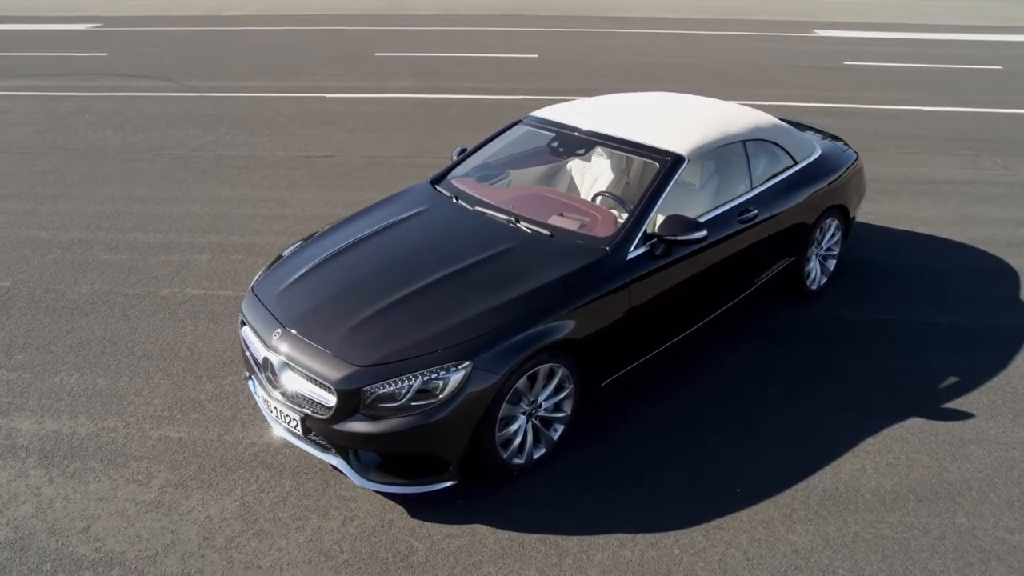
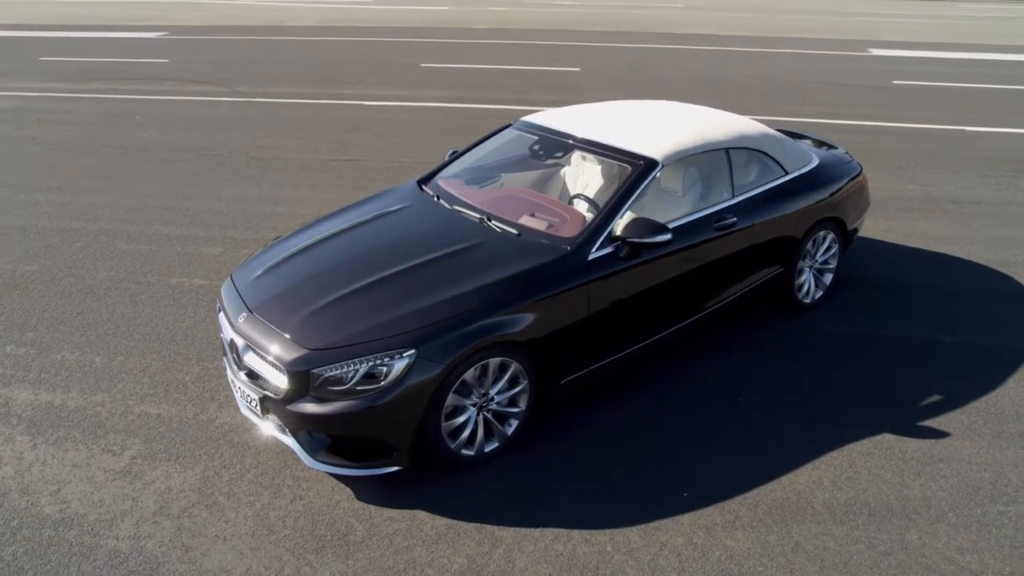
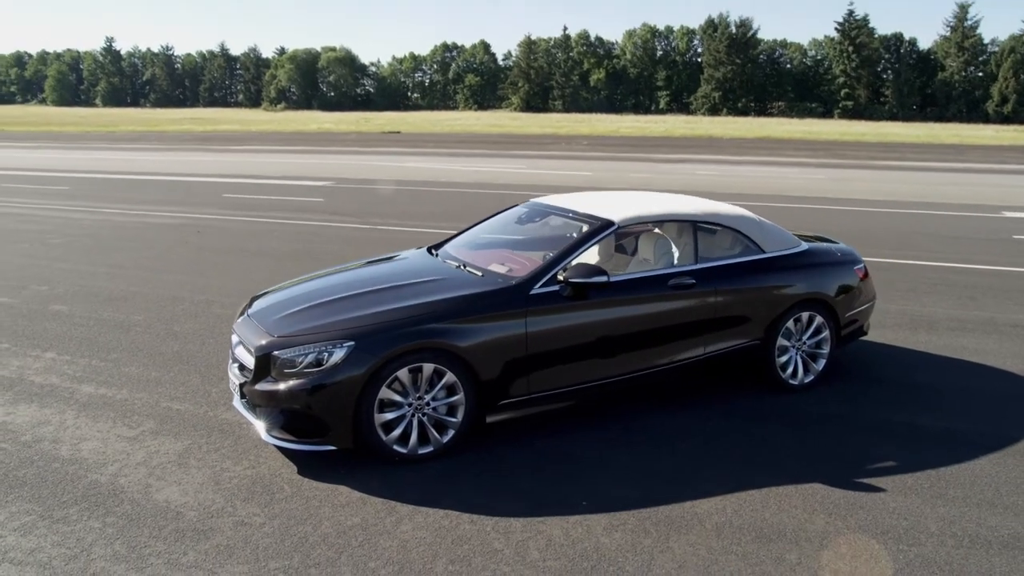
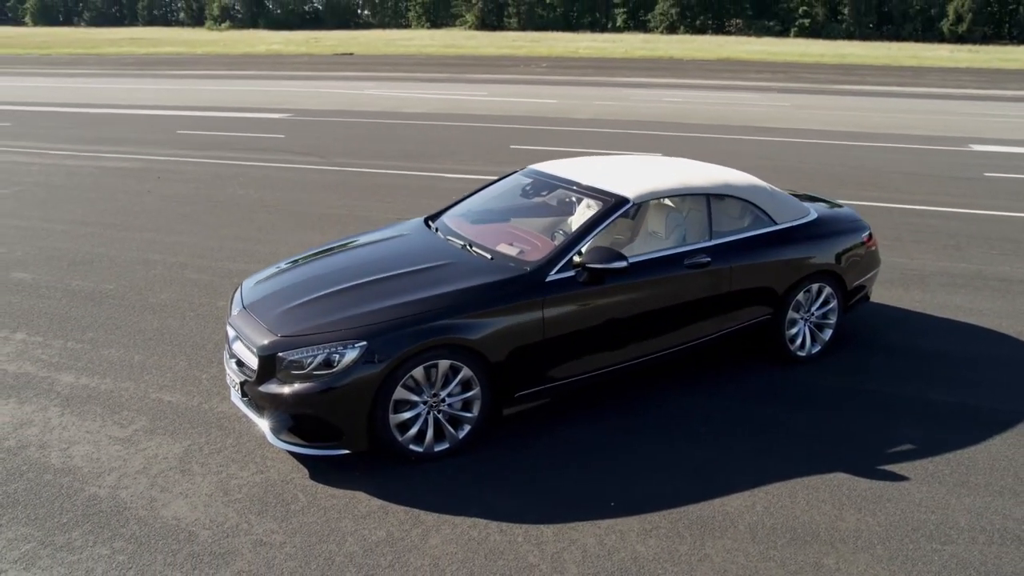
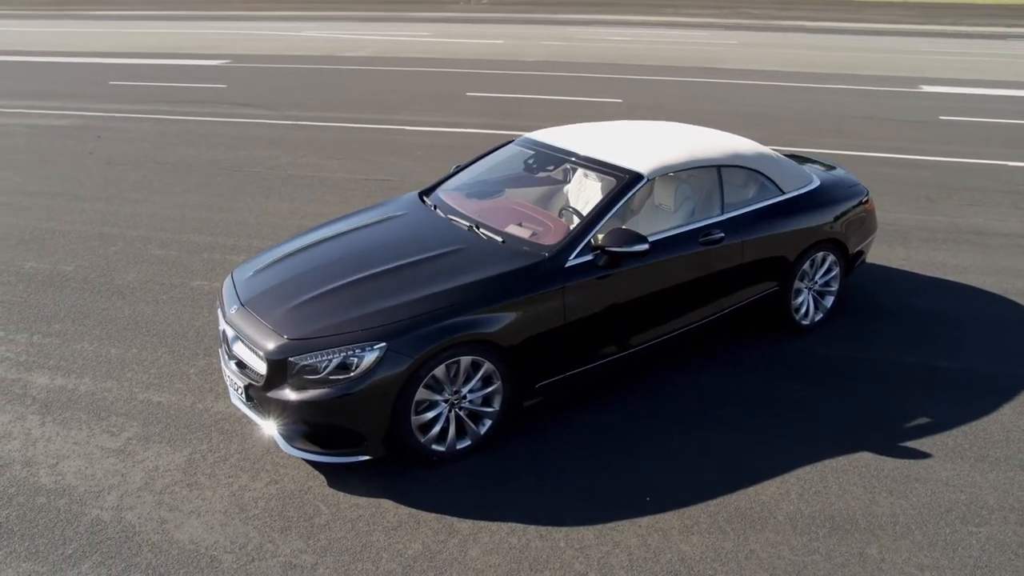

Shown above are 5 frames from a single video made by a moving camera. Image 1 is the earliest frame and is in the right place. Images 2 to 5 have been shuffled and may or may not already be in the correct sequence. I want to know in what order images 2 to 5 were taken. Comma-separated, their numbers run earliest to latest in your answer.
2, 5, 4, 3
